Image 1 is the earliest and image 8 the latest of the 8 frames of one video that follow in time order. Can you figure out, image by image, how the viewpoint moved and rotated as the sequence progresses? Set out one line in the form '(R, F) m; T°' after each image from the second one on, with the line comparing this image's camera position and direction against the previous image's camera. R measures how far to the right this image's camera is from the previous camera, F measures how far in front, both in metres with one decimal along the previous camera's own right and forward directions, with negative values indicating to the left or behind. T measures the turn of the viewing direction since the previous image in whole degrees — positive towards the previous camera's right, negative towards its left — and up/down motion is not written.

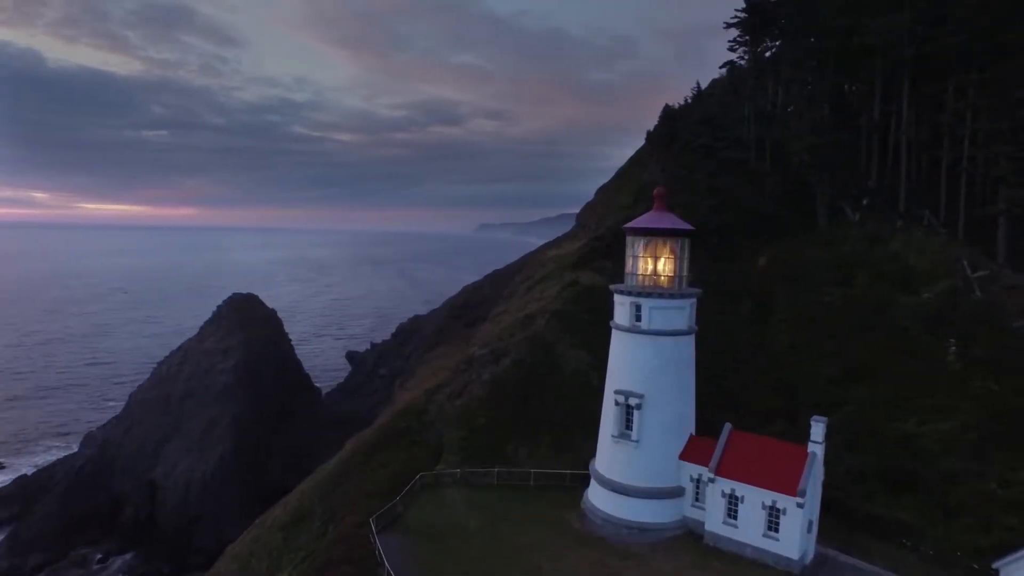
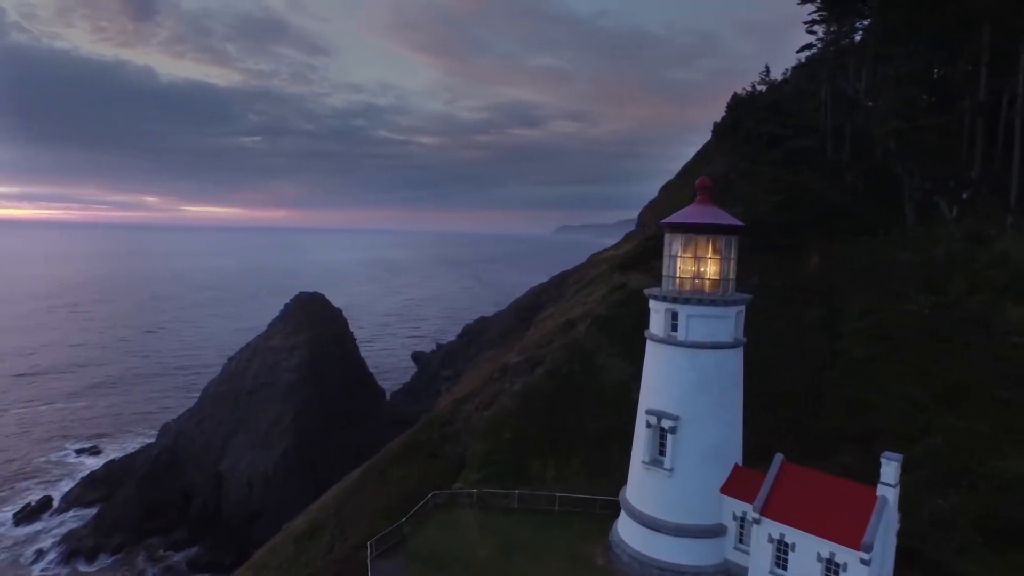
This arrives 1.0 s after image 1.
(+1.6, +2.2) m; -7°
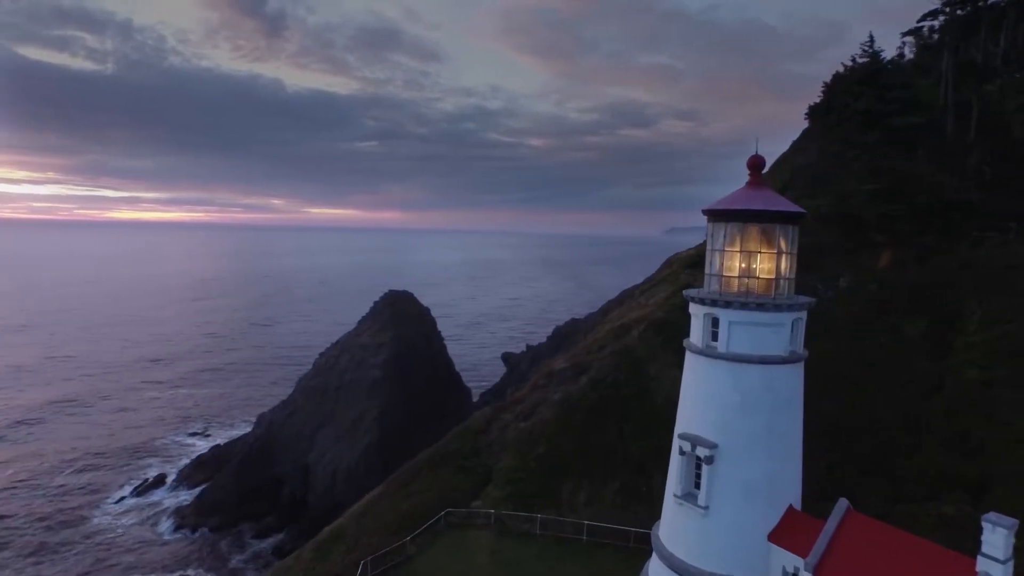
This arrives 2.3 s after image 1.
(+2.2, +2.4) m; -9°
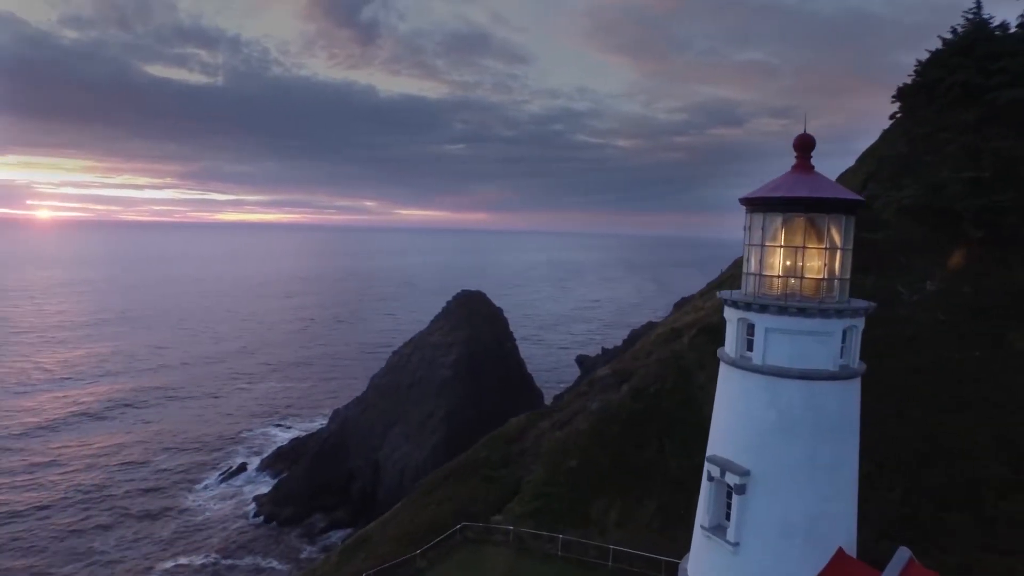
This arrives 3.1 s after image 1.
(+1.6, +1.5) m; -8°
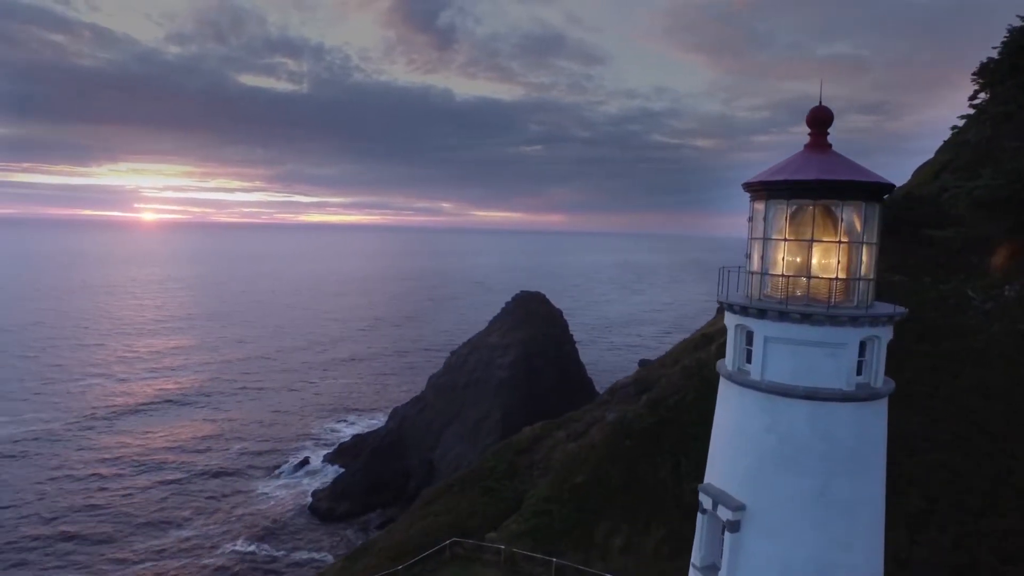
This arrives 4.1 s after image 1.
(+1.9, +1.4) m; -7°
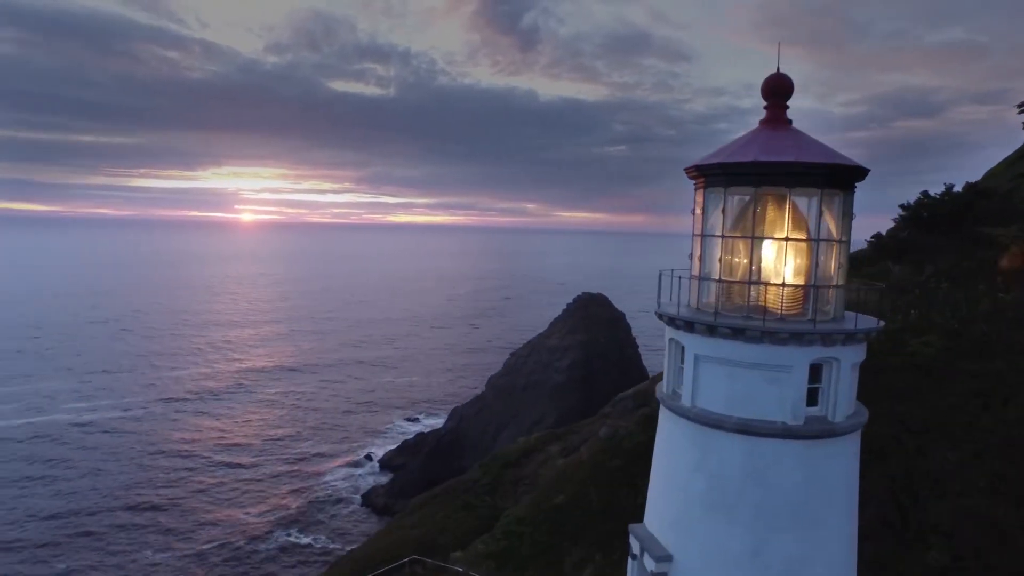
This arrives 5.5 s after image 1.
(+2.6, +1.5) m; -7°
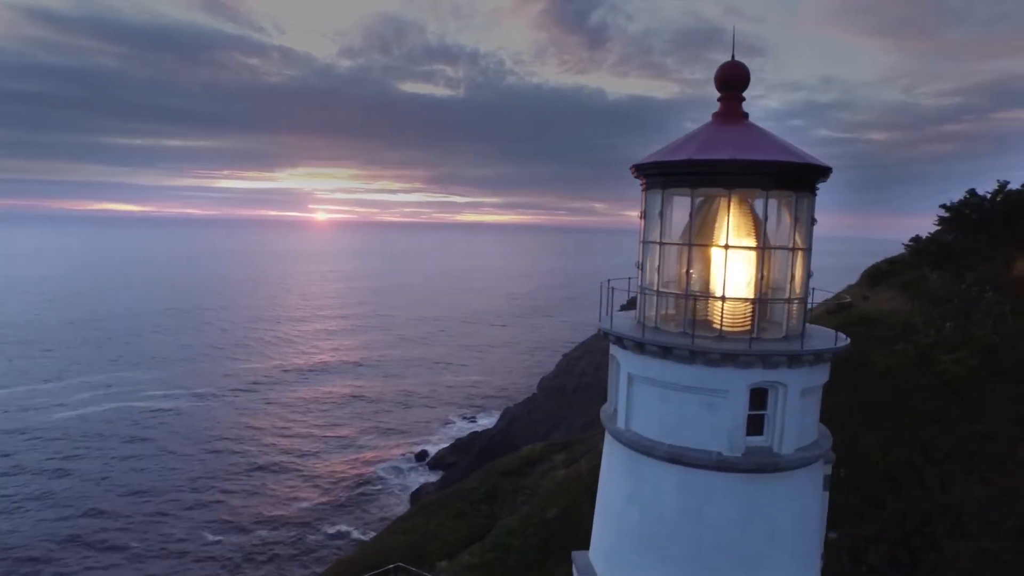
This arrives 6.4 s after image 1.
(+1.7, +0.6) m; -6°
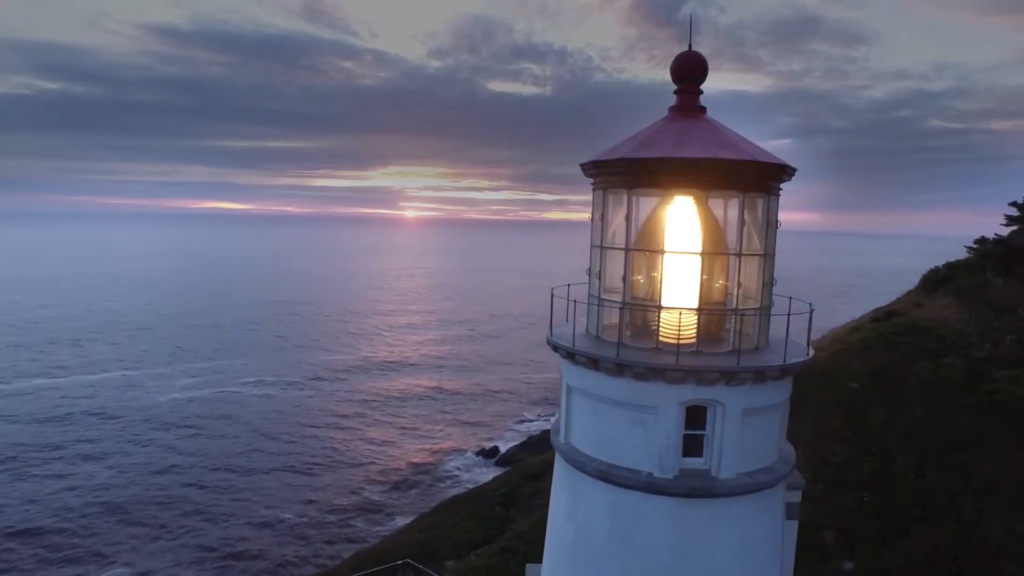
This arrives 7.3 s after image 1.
(+1.6, +0.3) m; -8°
